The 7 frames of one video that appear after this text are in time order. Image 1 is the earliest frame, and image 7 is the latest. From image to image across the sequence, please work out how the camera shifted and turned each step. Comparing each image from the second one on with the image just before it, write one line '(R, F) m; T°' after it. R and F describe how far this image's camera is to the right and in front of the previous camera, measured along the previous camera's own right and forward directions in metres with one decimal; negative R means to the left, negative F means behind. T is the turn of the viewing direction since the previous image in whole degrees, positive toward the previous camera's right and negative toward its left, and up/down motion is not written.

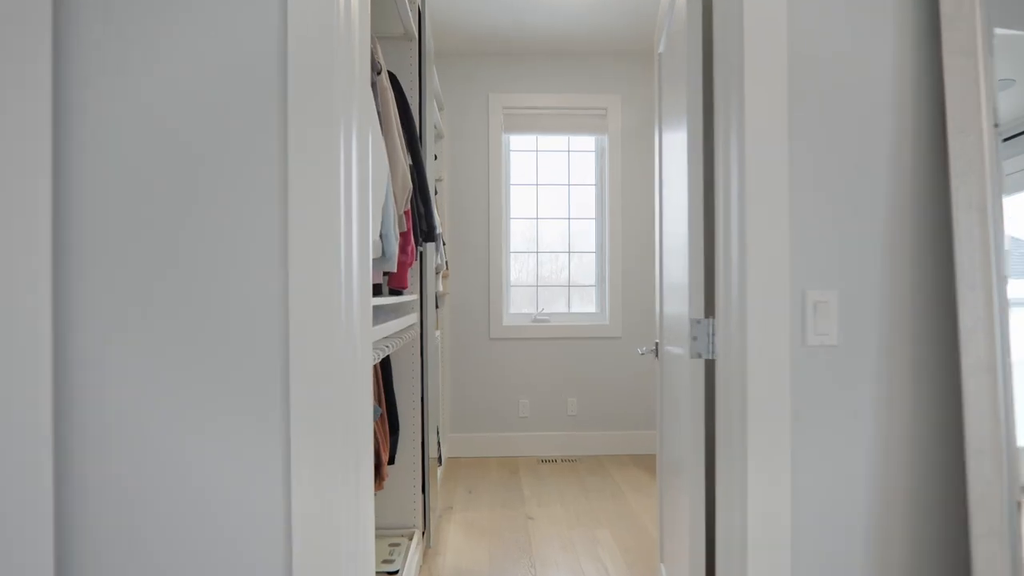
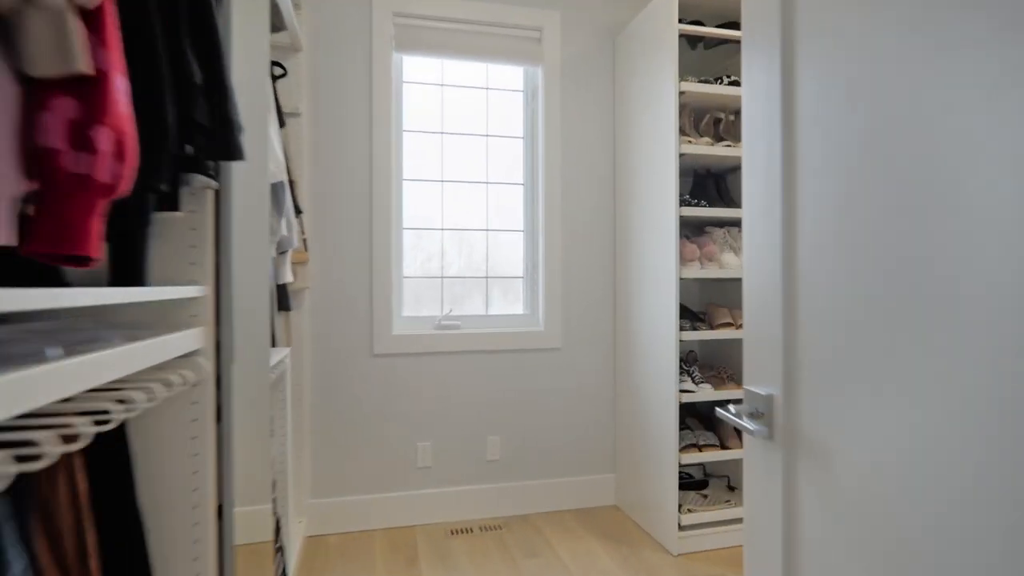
(0.0, +1.2) m; +11°
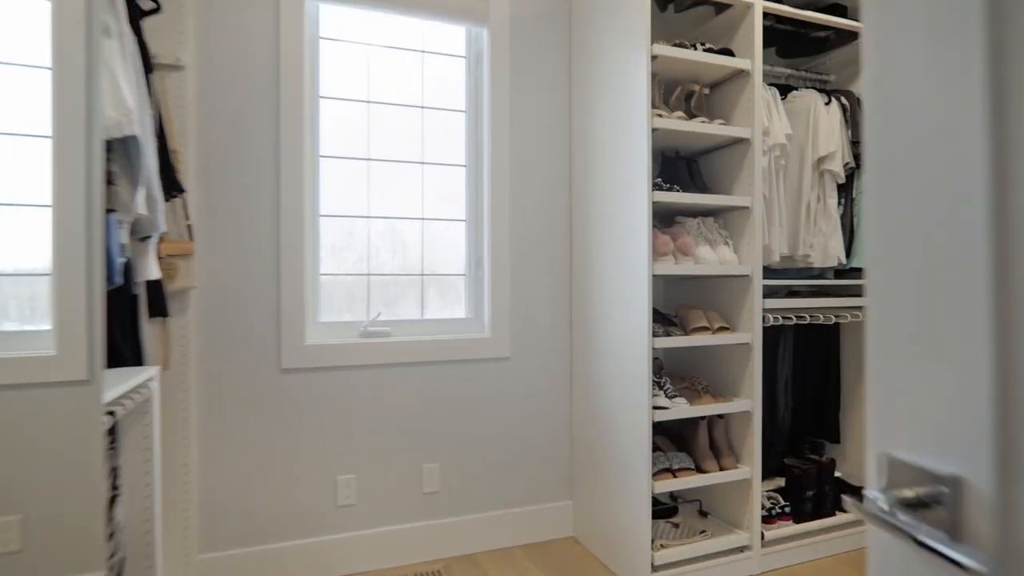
(0.0, +0.4) m; +6°
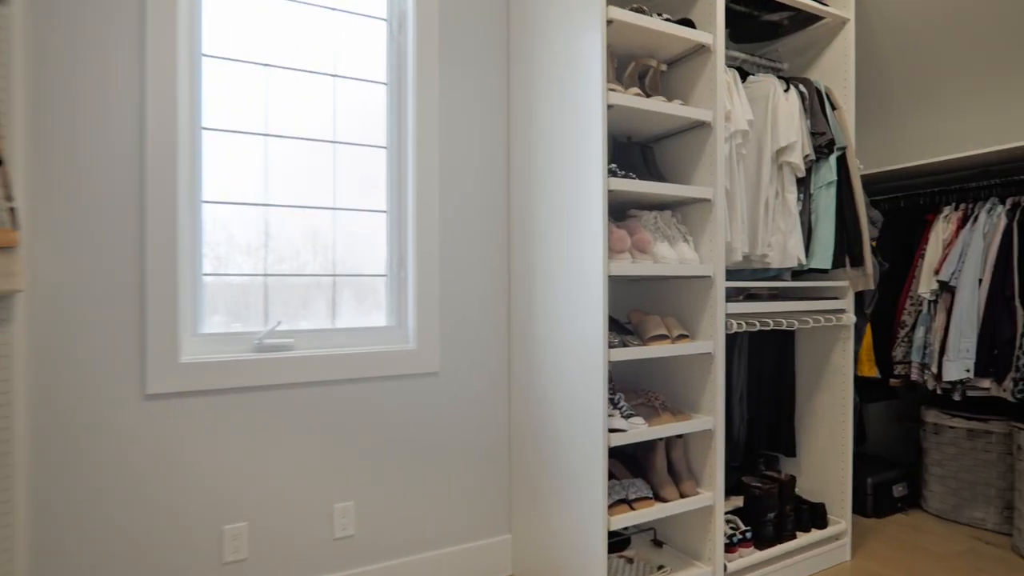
(0.0, +0.3) m; +7°
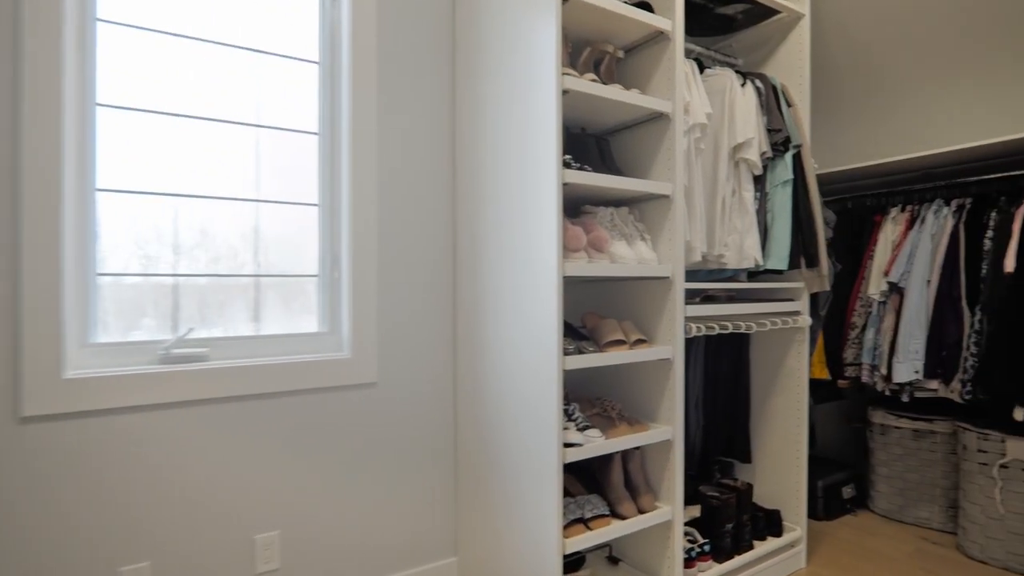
(0.0, +0.2) m; +5°
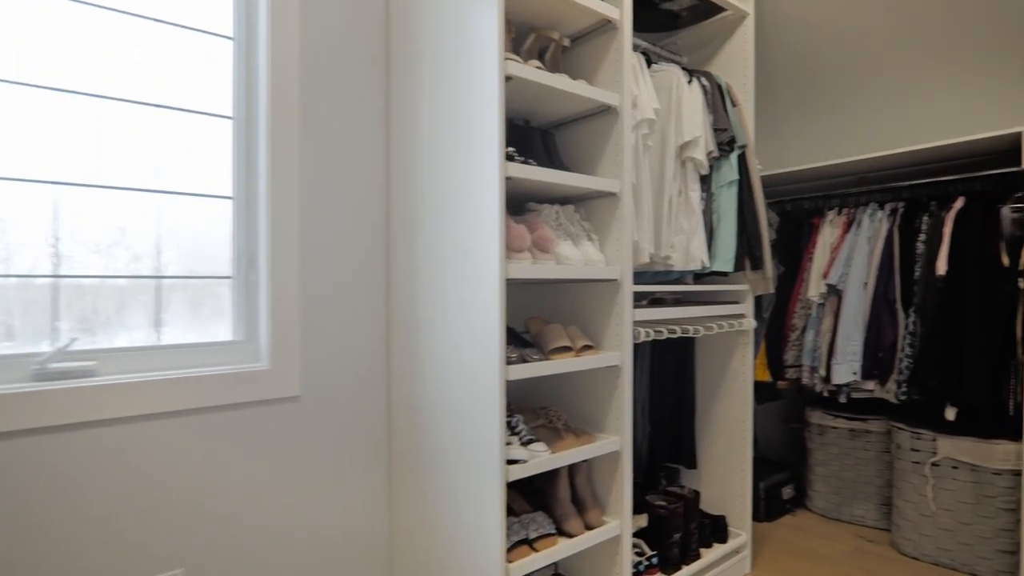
(0.0, +0.1) m; +6°
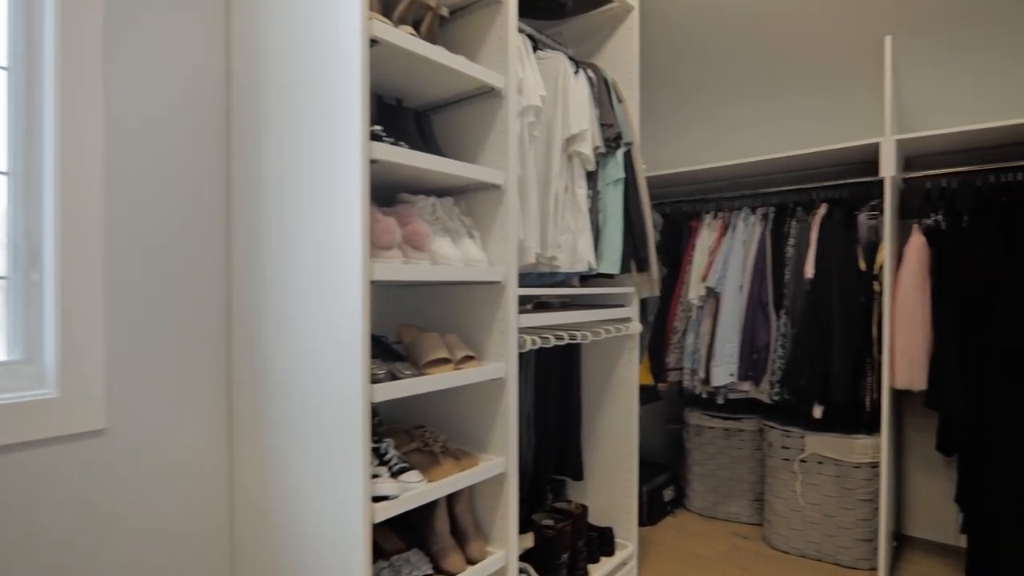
(0.0, +0.2) m; +12°
